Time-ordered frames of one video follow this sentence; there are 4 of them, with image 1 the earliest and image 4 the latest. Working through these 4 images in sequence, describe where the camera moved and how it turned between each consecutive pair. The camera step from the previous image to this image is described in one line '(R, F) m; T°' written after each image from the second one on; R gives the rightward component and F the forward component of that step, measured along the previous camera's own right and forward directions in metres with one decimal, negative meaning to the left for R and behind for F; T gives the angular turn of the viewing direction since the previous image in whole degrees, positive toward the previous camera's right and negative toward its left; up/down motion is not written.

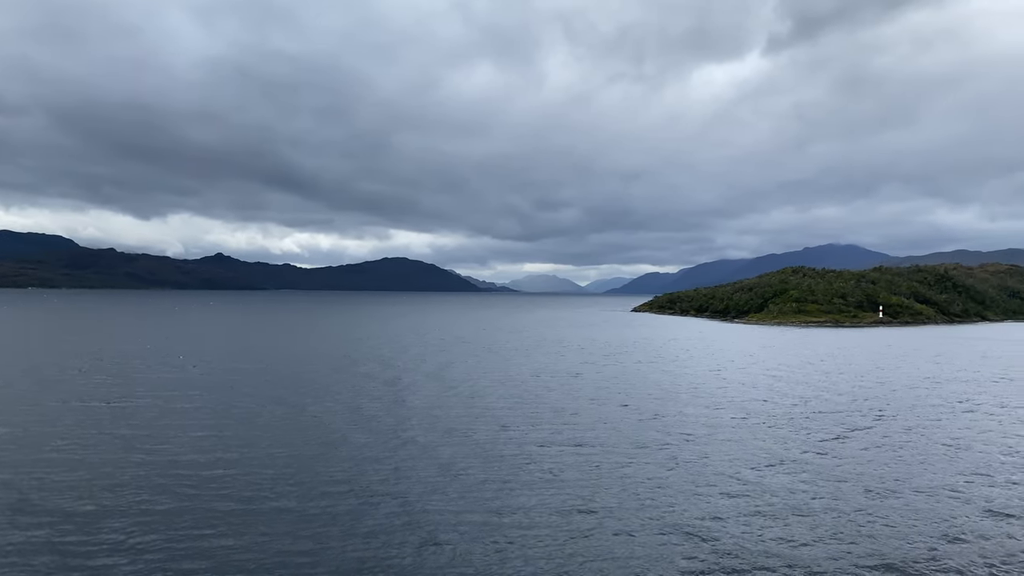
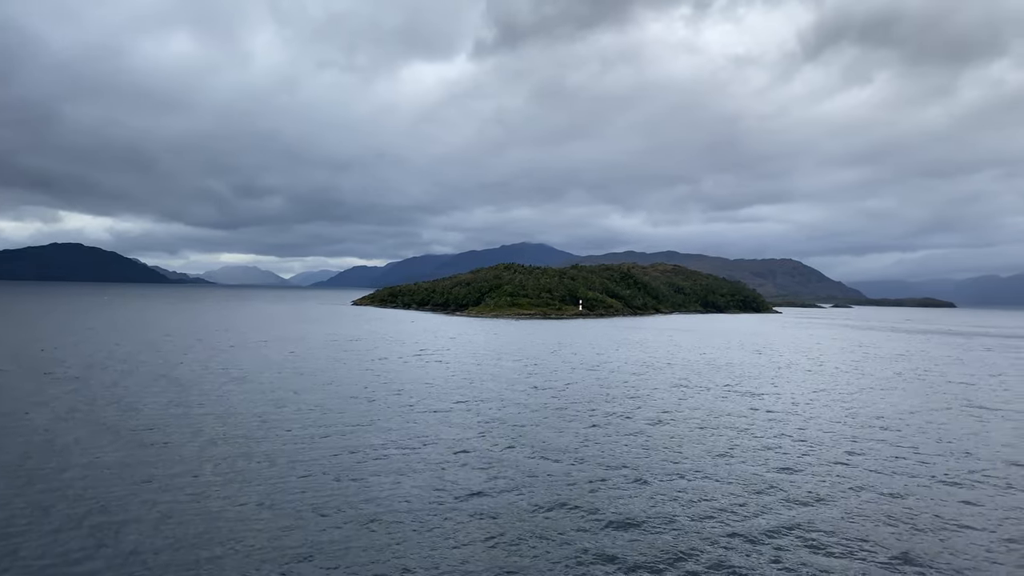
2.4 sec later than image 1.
(-3.9, +1.4) m; +21°
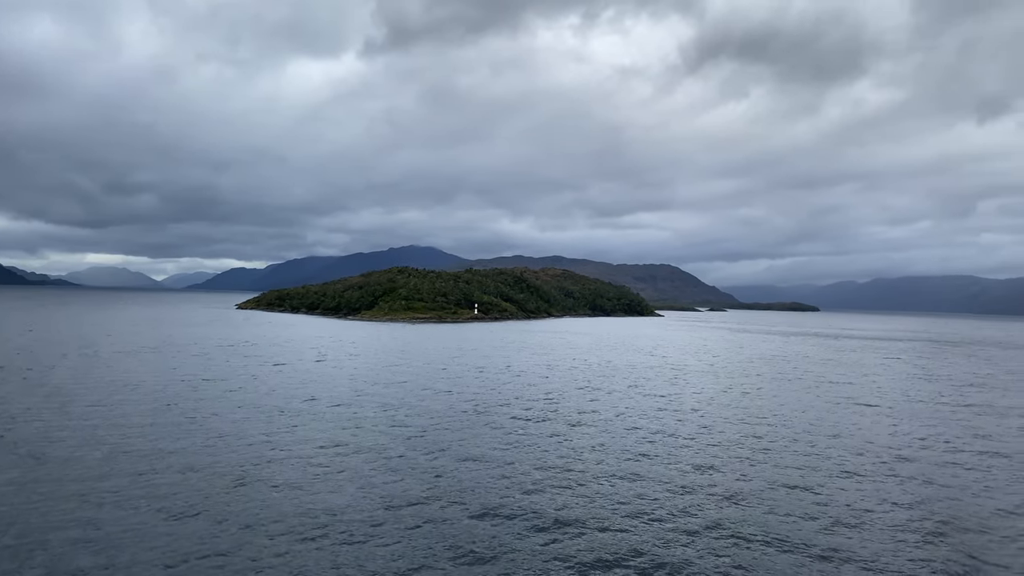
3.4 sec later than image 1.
(-1.8, +0.3) m; +8°
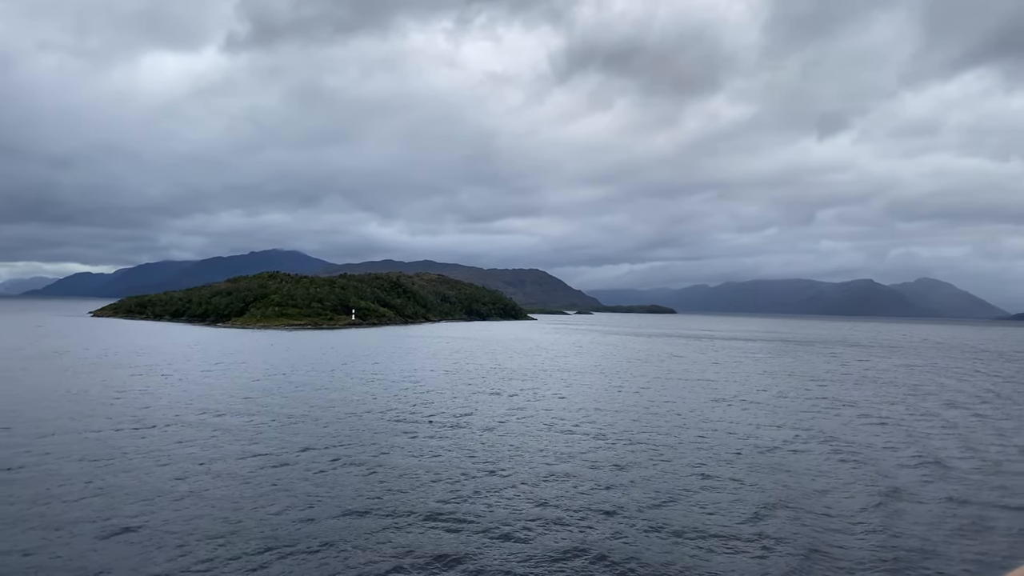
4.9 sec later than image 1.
(-2.5, 0.0) m; +9°
